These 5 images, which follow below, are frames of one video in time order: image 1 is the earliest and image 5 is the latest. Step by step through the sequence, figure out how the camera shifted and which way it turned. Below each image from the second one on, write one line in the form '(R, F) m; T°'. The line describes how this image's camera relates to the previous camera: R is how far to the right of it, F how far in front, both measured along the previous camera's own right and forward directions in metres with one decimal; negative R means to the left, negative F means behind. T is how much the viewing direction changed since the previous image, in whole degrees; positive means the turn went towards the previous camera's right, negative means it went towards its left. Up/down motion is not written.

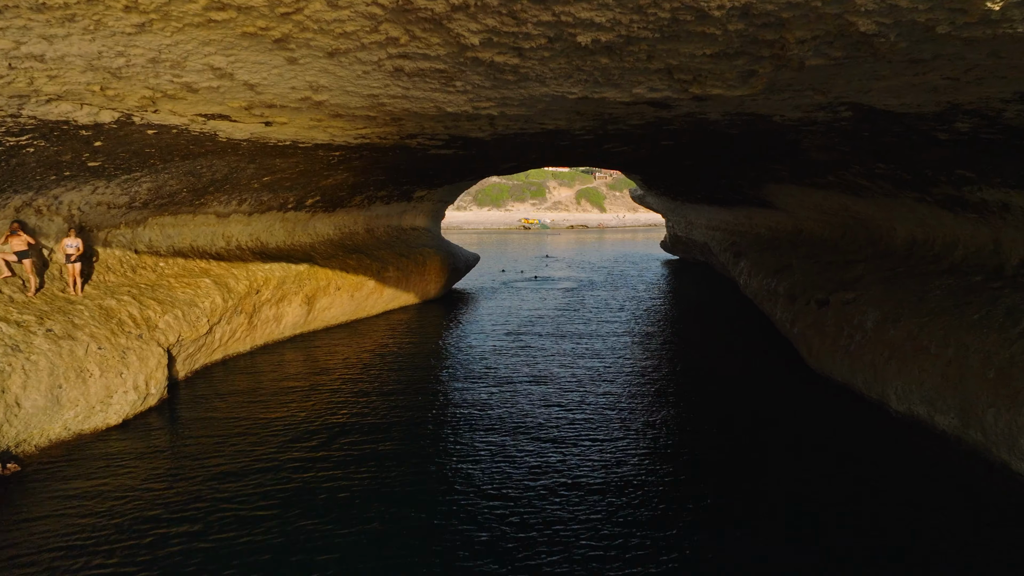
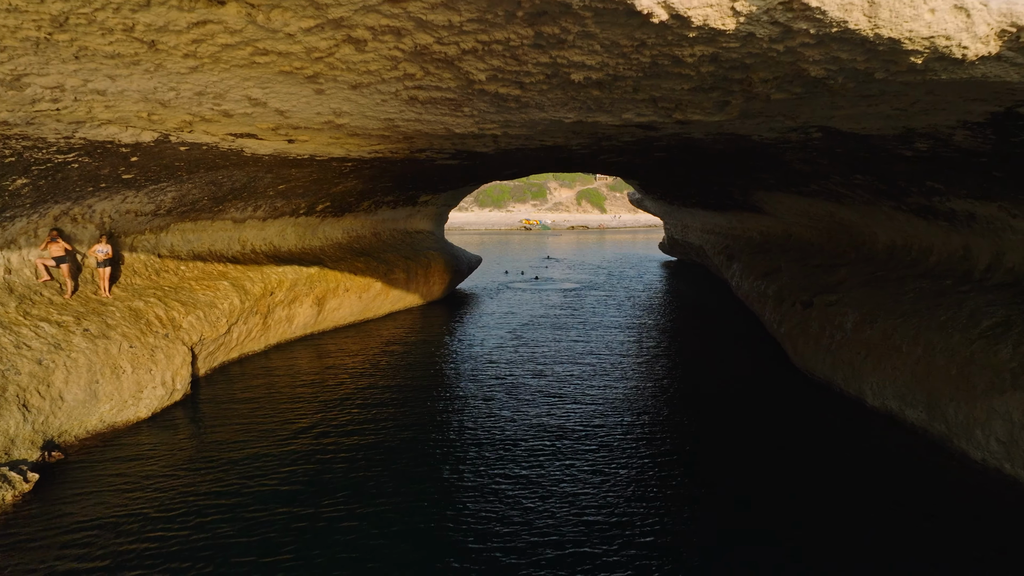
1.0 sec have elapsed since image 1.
(0.0, -0.6) m; 0°
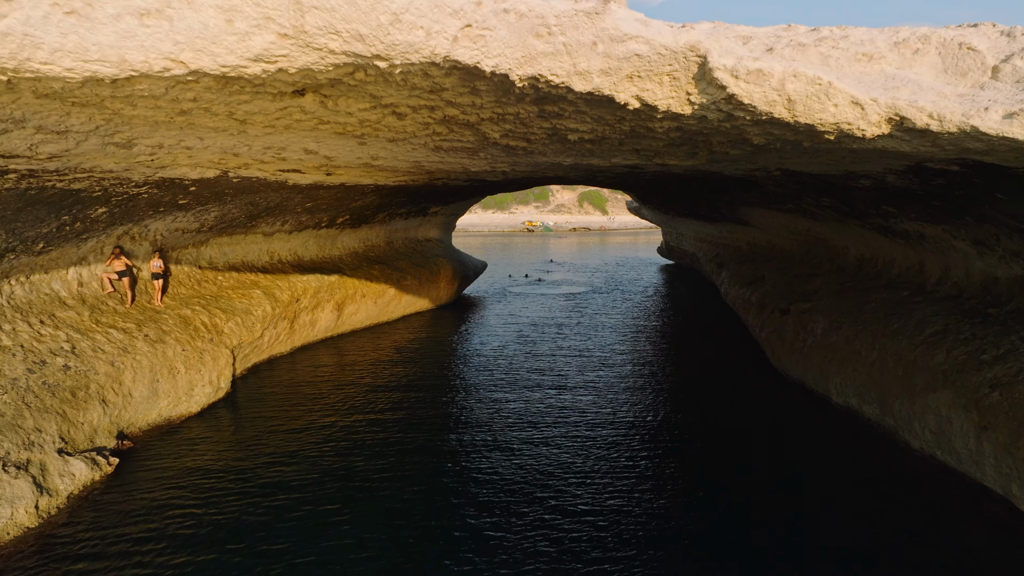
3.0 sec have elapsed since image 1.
(-0.1, -1.2) m; 0°
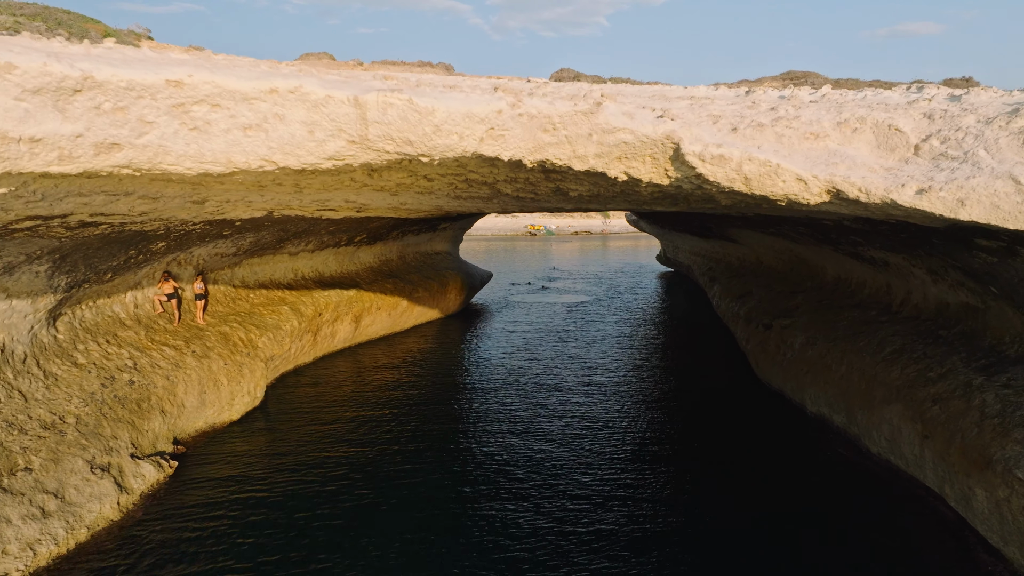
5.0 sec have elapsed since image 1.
(-0.1, -1.2) m; 0°
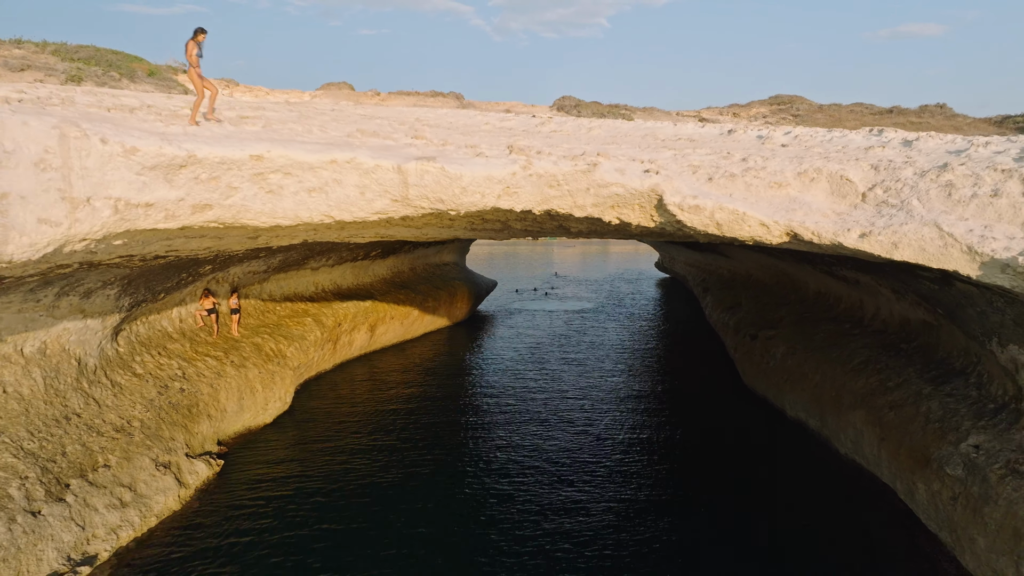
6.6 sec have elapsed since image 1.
(-0.1, -1.2) m; 0°
